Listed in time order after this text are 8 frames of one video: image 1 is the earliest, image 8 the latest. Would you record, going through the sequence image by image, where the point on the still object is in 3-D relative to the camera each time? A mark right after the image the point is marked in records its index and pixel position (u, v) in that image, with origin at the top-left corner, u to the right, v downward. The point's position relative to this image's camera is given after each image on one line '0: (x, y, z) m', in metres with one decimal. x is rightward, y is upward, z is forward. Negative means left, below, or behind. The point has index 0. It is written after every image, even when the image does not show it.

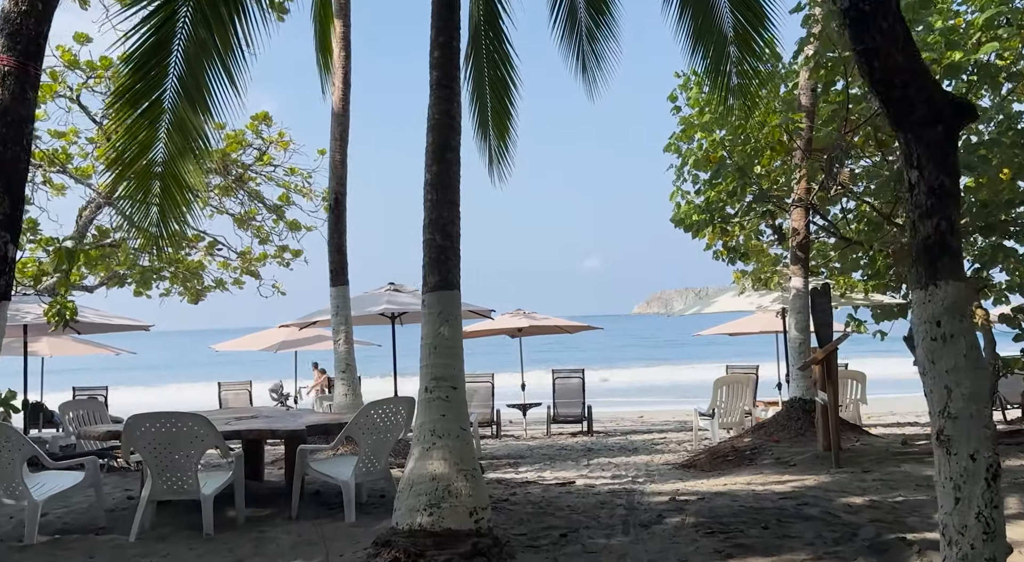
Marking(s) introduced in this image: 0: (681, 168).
0: (+1.9, +1.3, +11.9) m
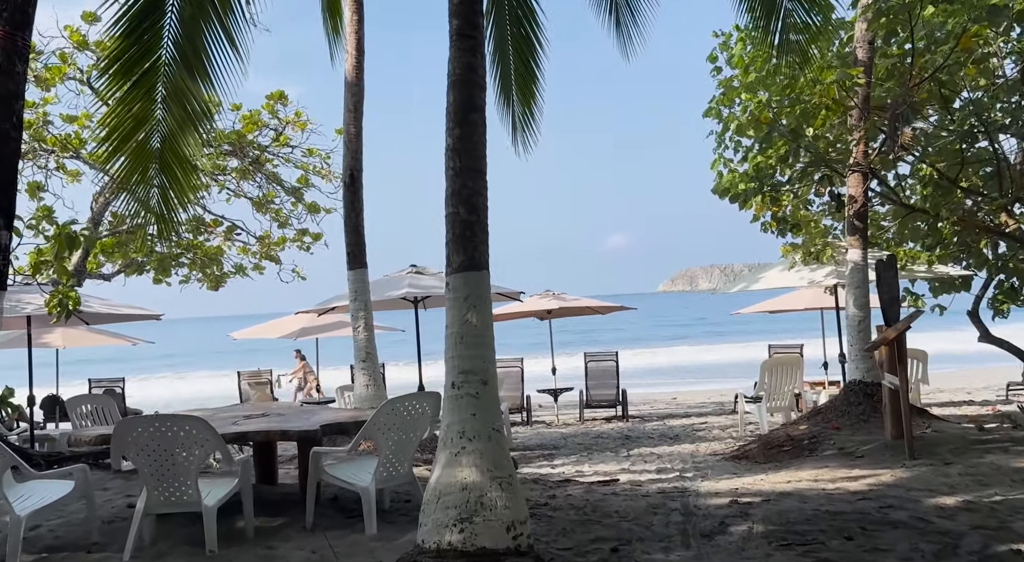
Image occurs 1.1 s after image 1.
0: (+2.2, +1.5, +11.1) m
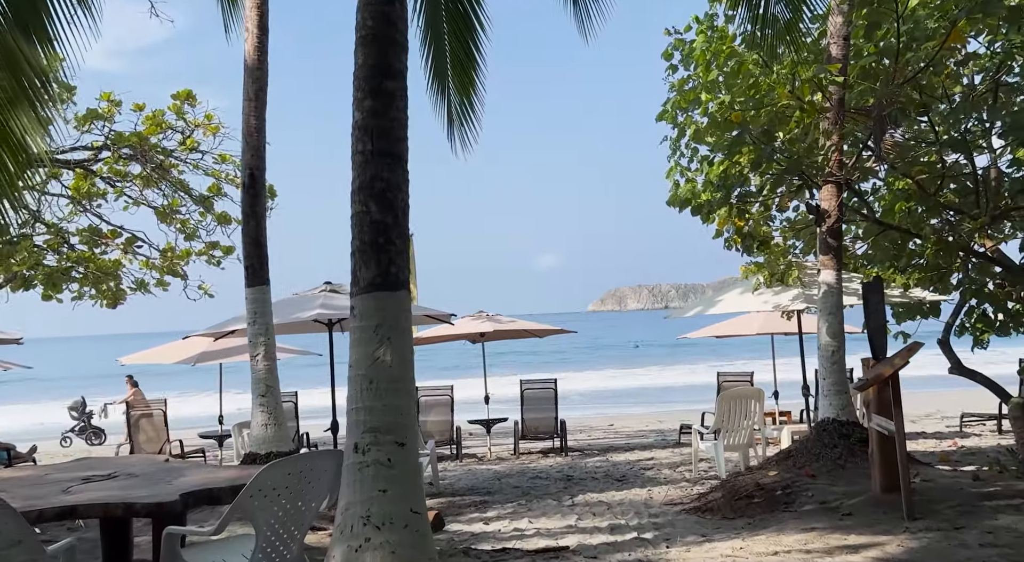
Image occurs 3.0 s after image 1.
0: (+1.6, +1.3, +10.0) m
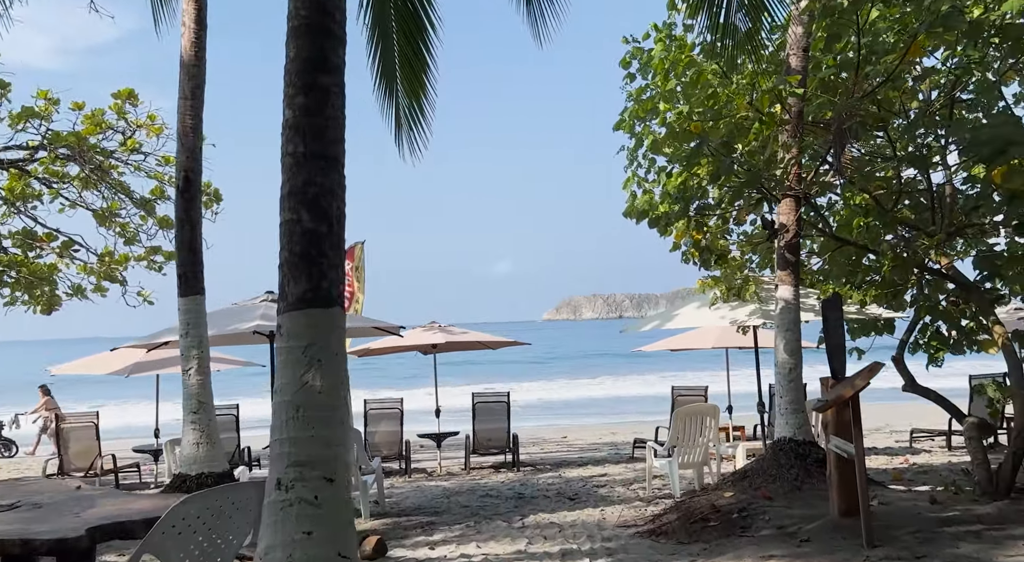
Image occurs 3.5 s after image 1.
0: (+1.1, +1.2, +9.7) m
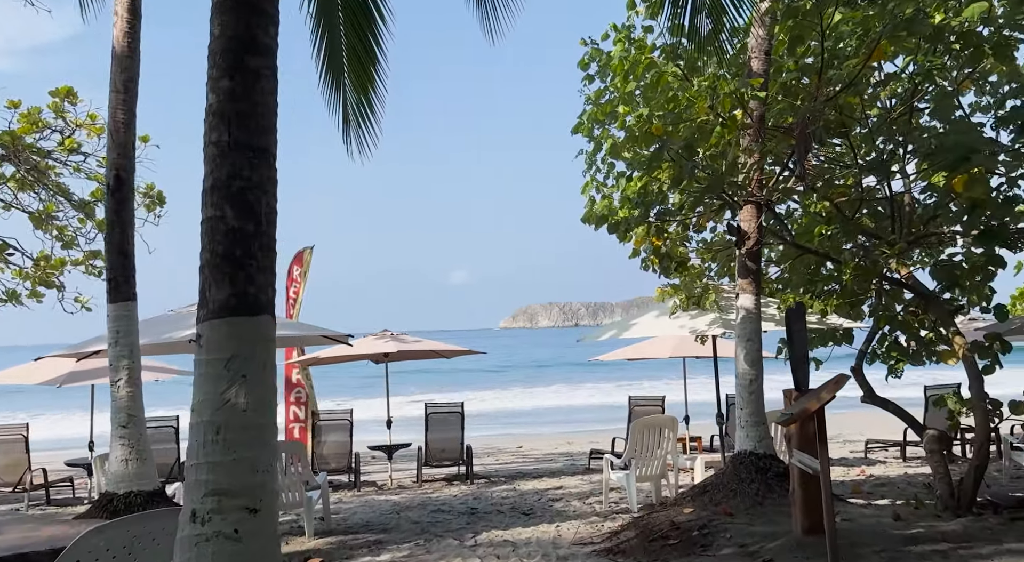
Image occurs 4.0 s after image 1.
0: (+0.7, +1.1, +9.5) m
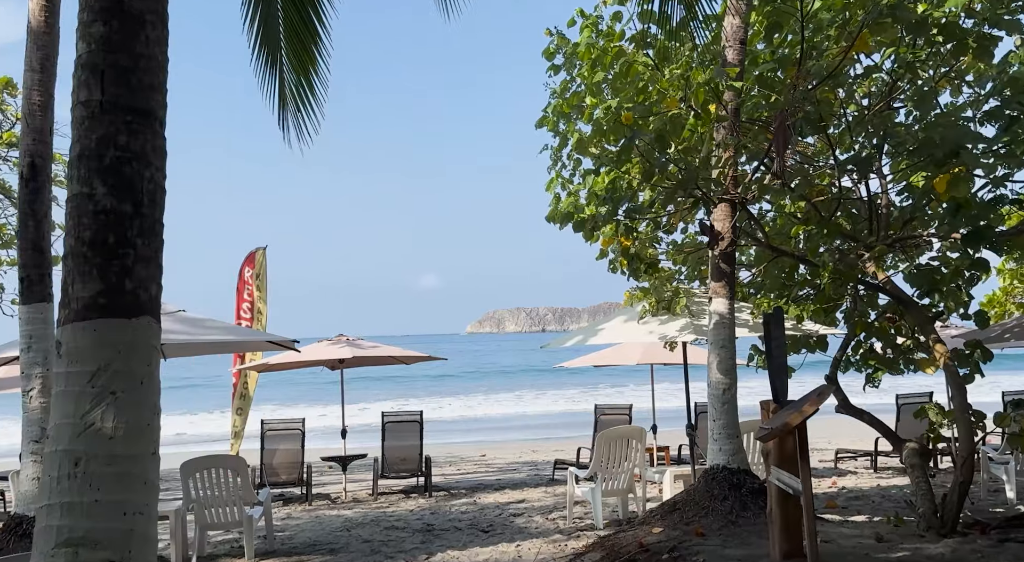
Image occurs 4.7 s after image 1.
0: (+0.4, +1.1, +8.9) m
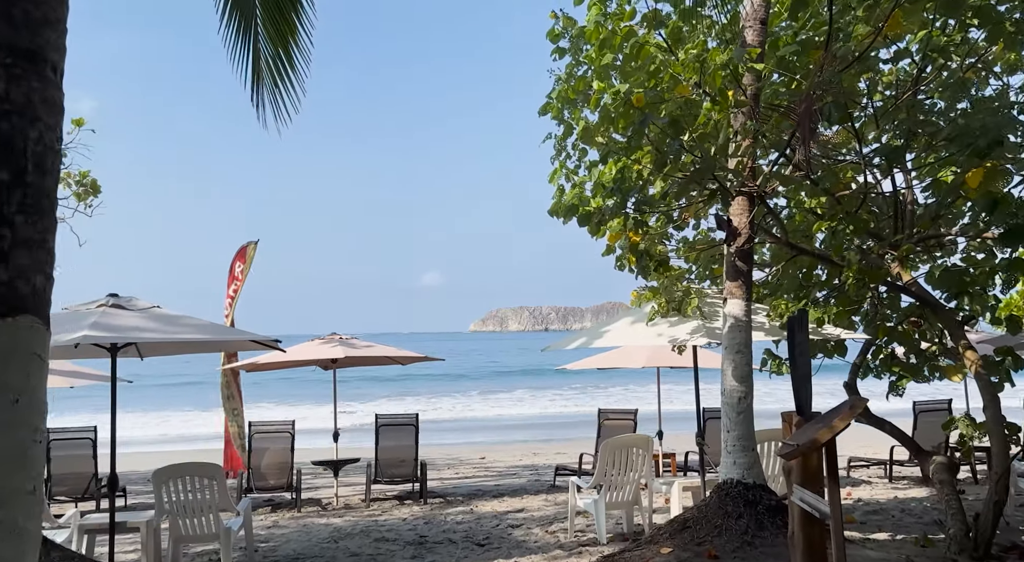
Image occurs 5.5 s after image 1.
0: (+0.4, +1.1, +8.4) m
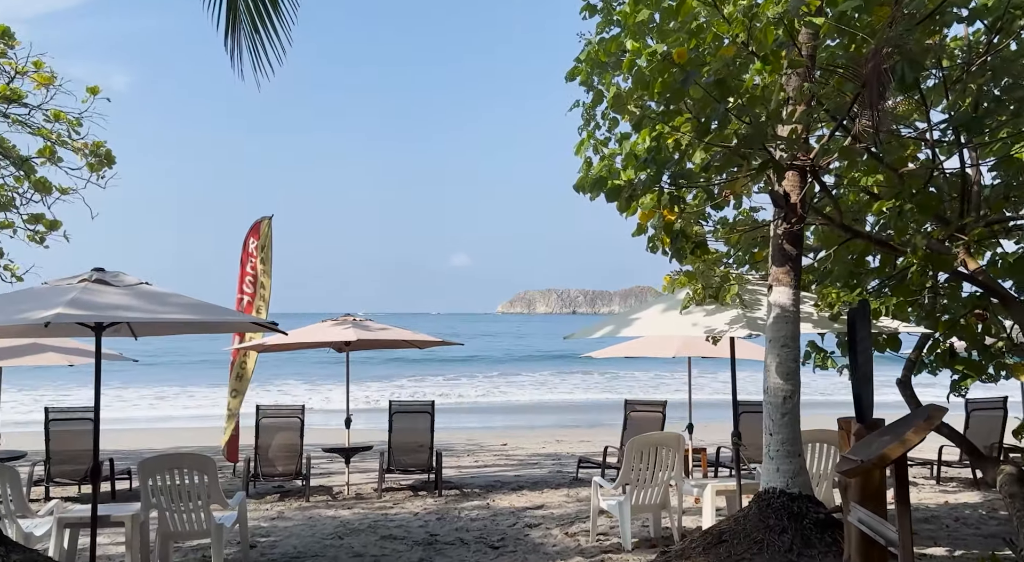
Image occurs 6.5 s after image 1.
0: (+0.6, +1.2, +7.6) m
